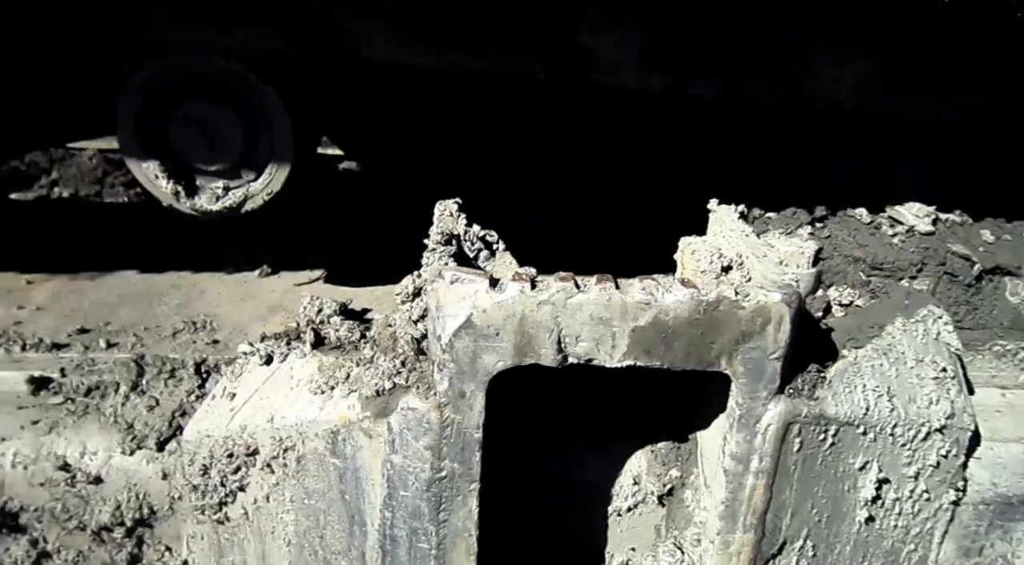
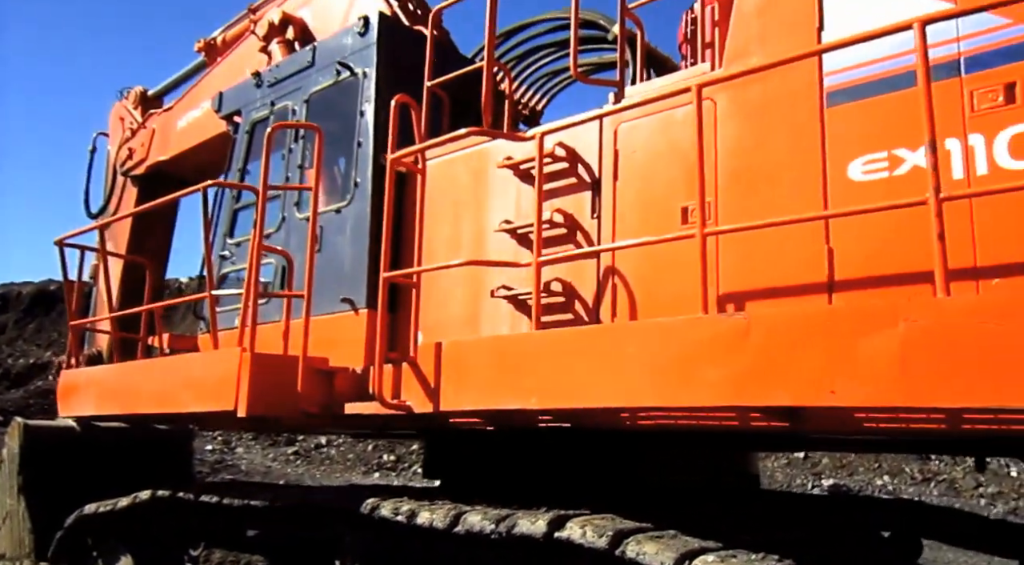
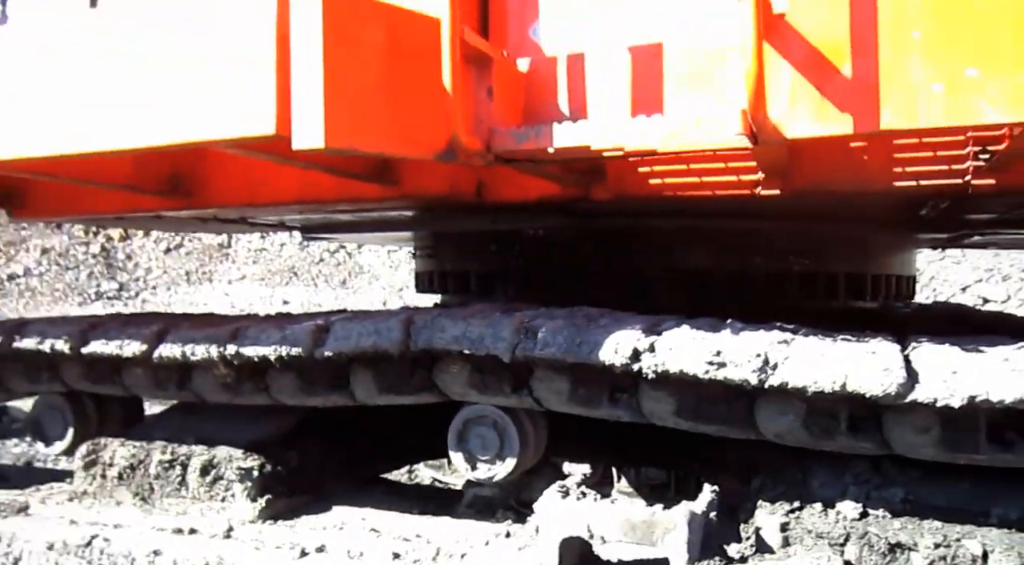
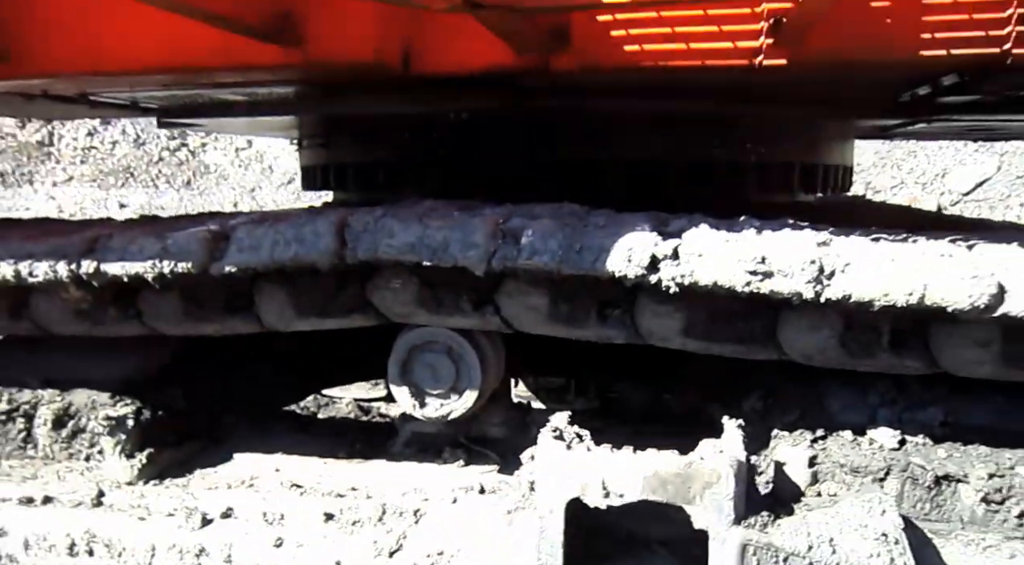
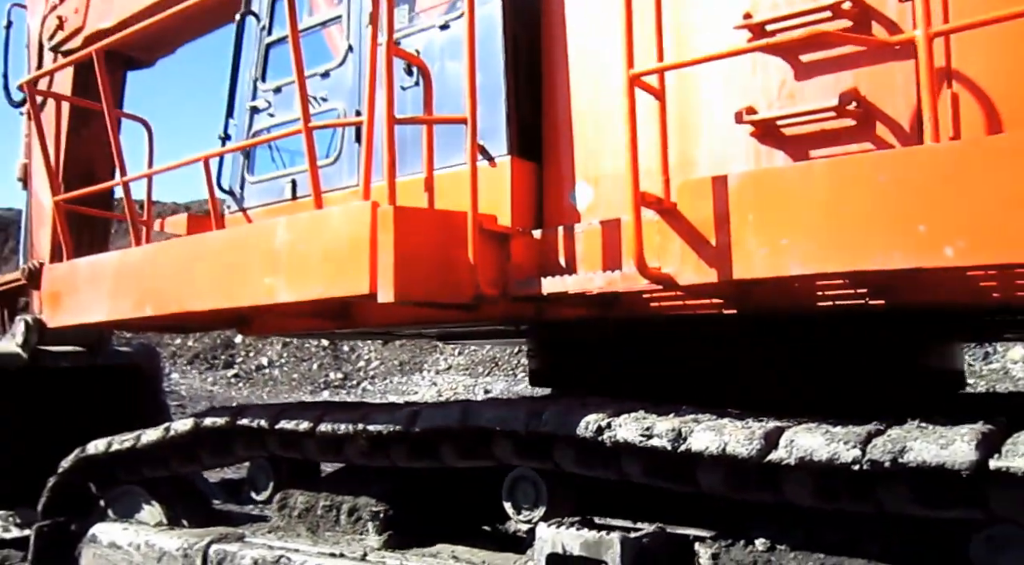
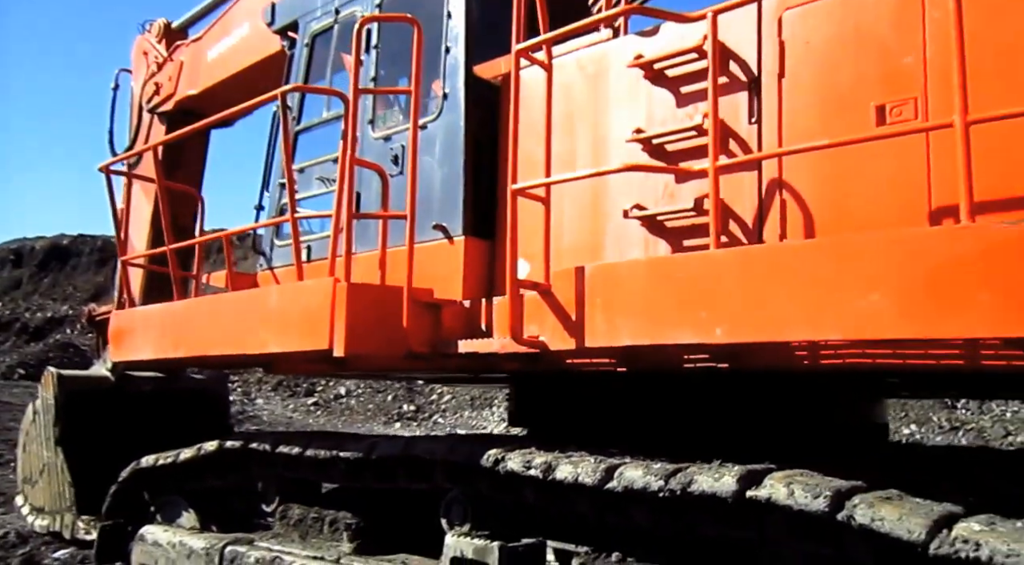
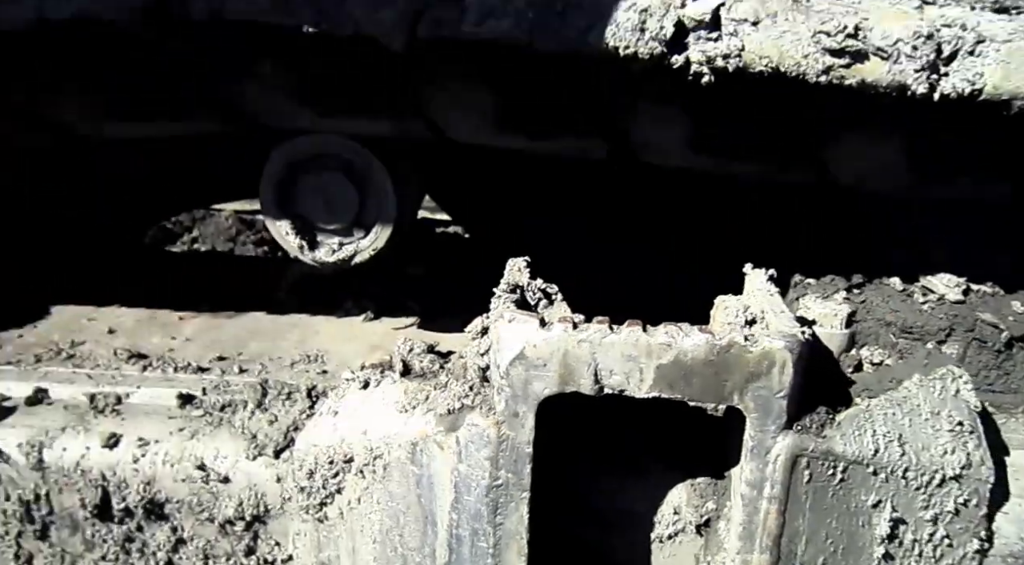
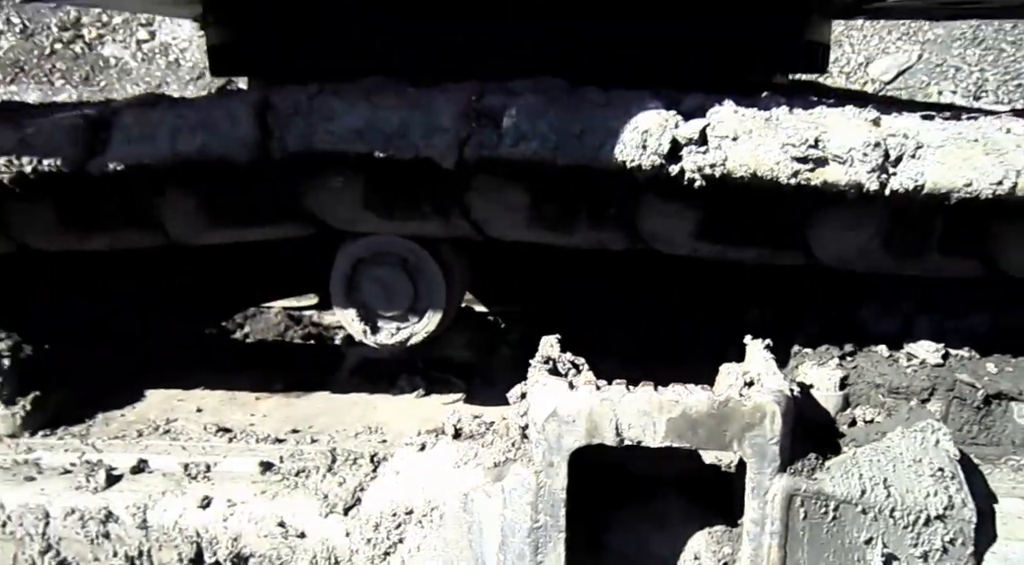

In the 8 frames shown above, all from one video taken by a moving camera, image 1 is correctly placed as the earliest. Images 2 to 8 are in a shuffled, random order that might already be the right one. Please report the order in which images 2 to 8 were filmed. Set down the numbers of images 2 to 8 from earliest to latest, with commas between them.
7, 8, 4, 3, 5, 6, 2
